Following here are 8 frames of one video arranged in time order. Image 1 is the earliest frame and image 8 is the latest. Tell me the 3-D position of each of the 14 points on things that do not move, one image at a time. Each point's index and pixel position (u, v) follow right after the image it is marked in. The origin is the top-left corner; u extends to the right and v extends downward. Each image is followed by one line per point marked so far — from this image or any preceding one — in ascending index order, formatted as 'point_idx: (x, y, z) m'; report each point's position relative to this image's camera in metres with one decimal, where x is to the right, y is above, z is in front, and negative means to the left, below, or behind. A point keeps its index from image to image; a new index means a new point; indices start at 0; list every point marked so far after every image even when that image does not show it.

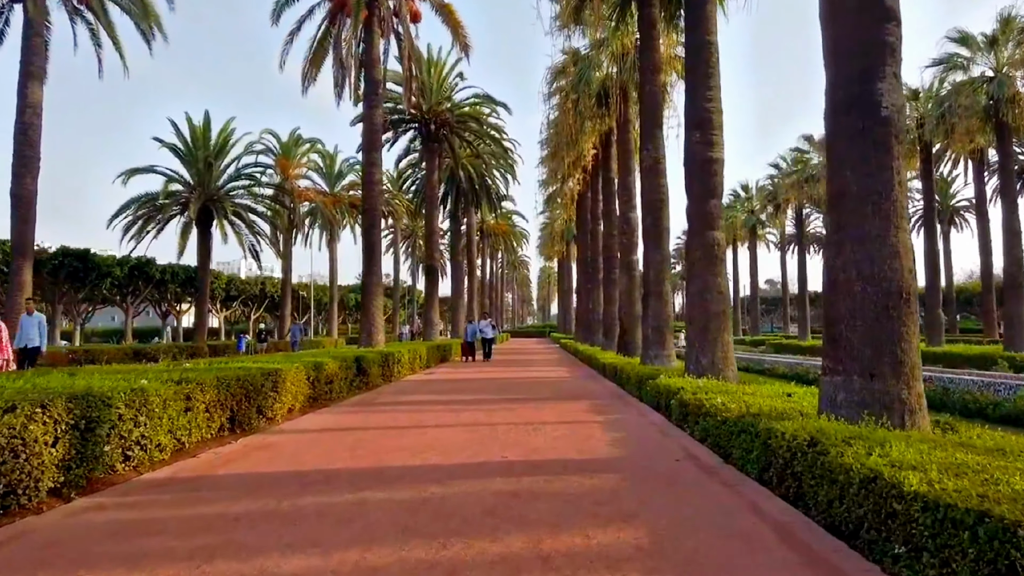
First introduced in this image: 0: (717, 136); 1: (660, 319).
0: (+3.5, +2.6, +13.5) m
1: (+3.5, -0.7, +19.0) m
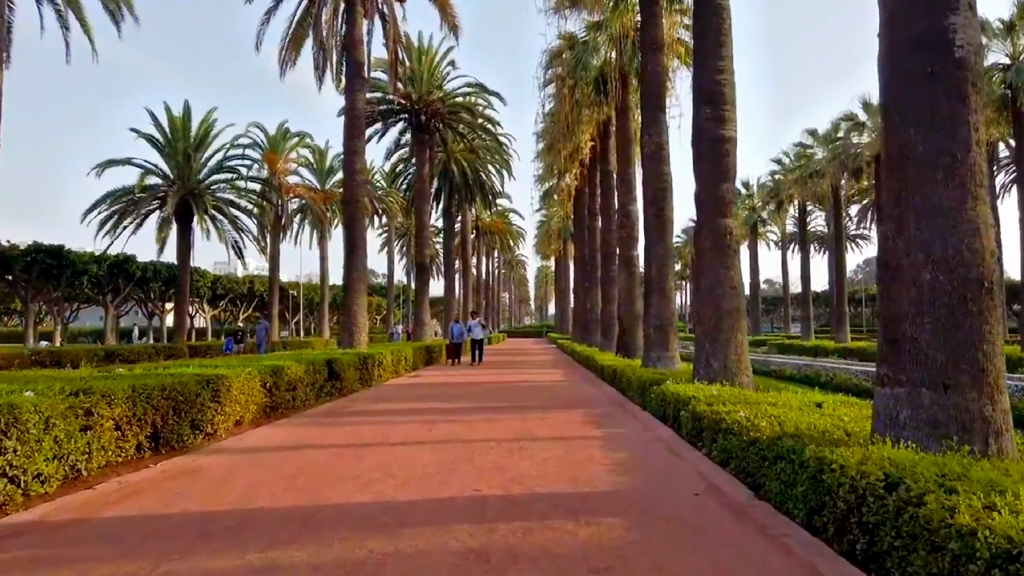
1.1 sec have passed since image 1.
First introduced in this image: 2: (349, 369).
0: (+3.3, +2.7, +12.0) m
1: (+3.3, -0.6, +17.5) m
2: (-3.0, -1.5, +14.6) m
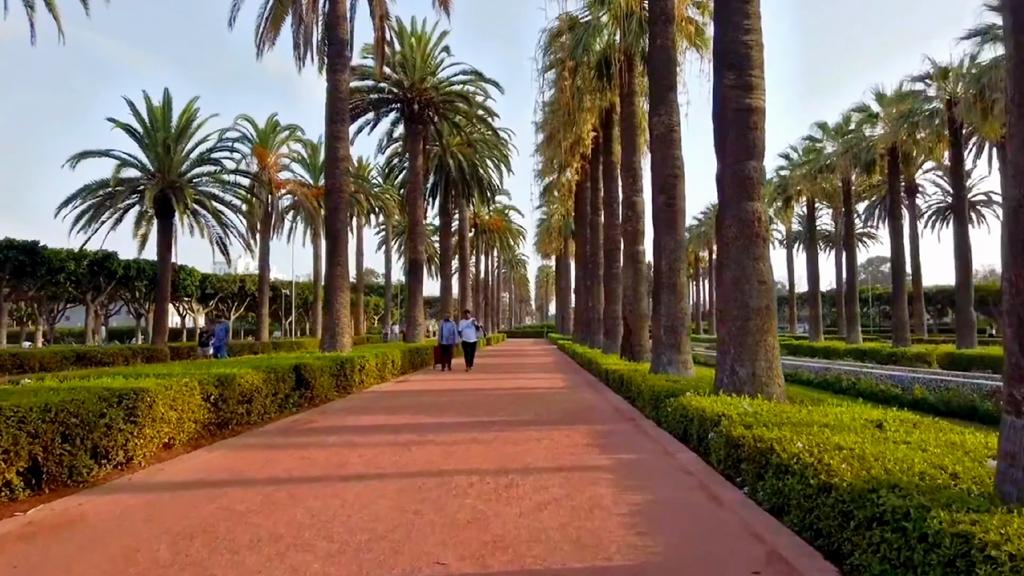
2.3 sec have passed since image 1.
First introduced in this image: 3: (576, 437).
0: (+3.2, +2.7, +10.3) m
1: (+3.2, -0.6, +15.8) m
2: (-3.1, -1.4, +12.9) m
3: (+0.7, -1.6, +8.4) m
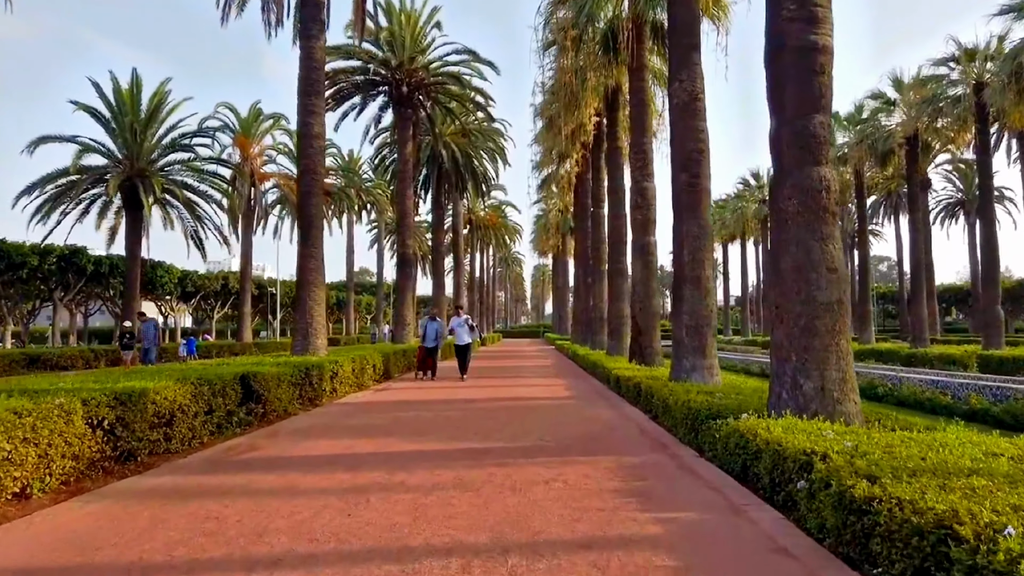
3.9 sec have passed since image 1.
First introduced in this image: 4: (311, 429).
0: (+3.2, +2.9, +8.1) m
1: (+3.2, -0.4, +13.6) m
2: (-3.1, -1.3, +10.6) m
3: (+0.7, -1.5, +6.2) m
4: (-2.5, -1.7, +9.7) m
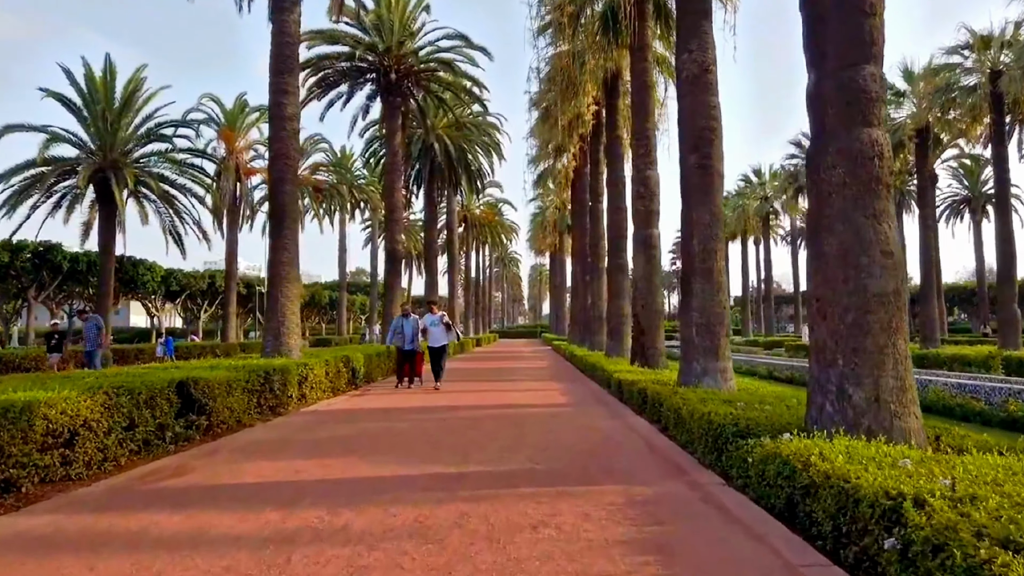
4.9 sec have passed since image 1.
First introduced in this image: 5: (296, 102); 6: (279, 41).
0: (+3.1, +3.0, +6.7) m
1: (+3.0, -0.4, +12.2) m
2: (-3.3, -1.2, +9.2) m
3: (+0.5, -1.4, +4.7) m
4: (-2.6, -1.6, +8.2) m
5: (-4.3, +3.7, +15.7) m
6: (-4.6, +4.9, +15.8) m
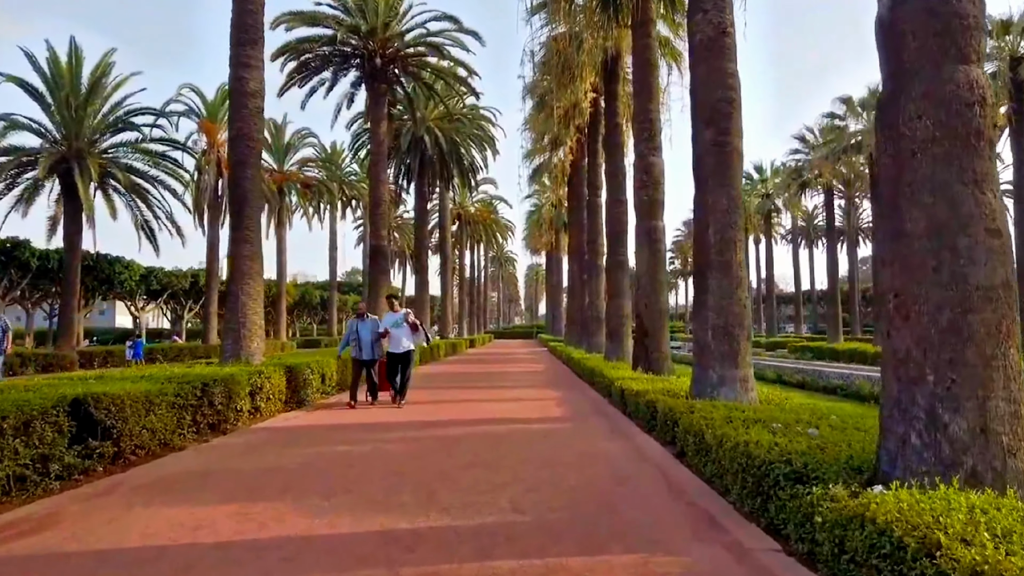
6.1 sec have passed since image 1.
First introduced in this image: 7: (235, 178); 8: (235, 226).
0: (+2.9, +3.0, +5.0) m
1: (+2.8, -0.3, +10.5) m
2: (-3.5, -1.2, +7.5) m
3: (+0.4, -1.3, +3.1) m
4: (-2.8, -1.6, +6.6) m
5: (-4.5, +3.8, +14.1) m
6: (-4.8, +5.0, +14.1) m
7: (-4.9, +1.9, +13.9) m
8: (-4.8, +1.1, +13.8) m
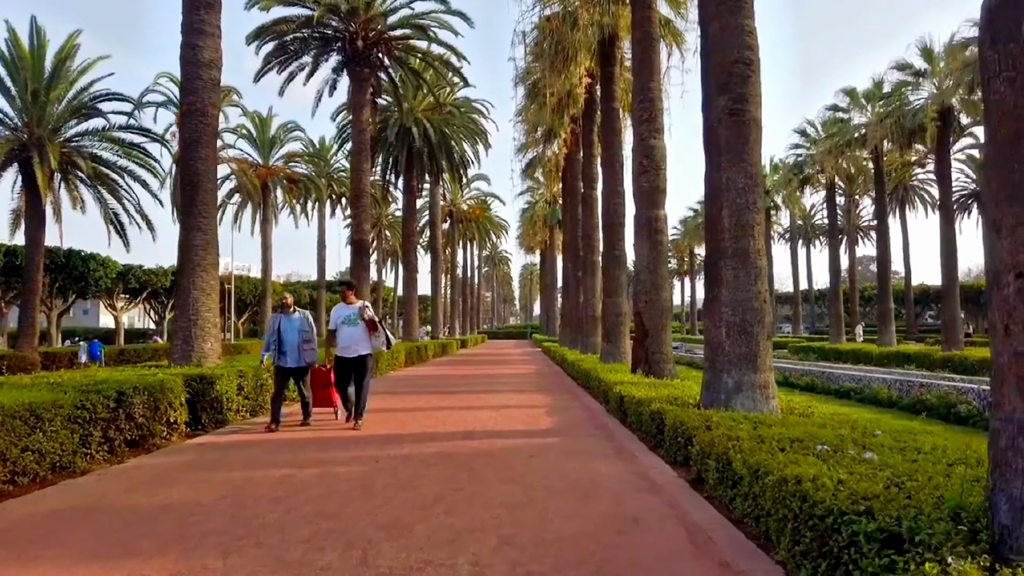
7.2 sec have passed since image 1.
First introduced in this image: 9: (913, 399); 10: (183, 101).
0: (+2.7, +3.1, +3.6) m
1: (+2.6, -0.2, +9.1) m
2: (-3.6, -1.1, +6.0) m
3: (+0.2, -1.2, +1.6) m
4: (-2.9, -1.5, +5.1) m
5: (-4.7, +3.9, +12.6) m
6: (-5.0, +5.1, +12.6) m
7: (-5.1, +2.0, +12.4) m
8: (-5.1, +1.2, +12.3) m
9: (+8.2, -2.1, +15.5) m
10: (-5.2, +3.0, +12.6) m
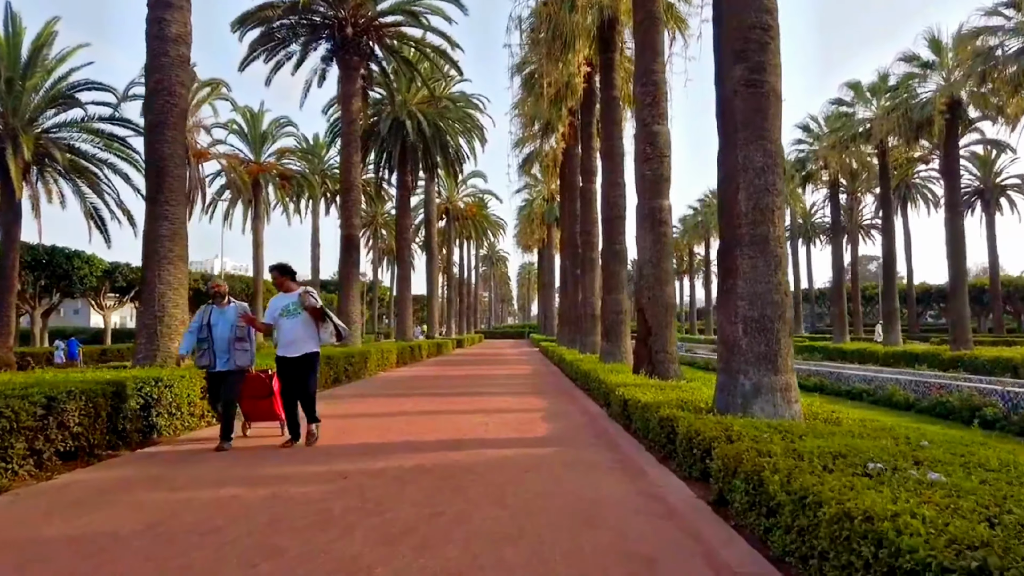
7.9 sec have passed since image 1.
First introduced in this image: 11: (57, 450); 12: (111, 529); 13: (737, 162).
0: (+2.7, +3.2, +2.6) m
1: (+2.6, -0.1, +8.1) m
2: (-3.7, -1.0, +5.0) m
3: (+0.2, -1.1, +0.6) m
4: (-3.0, -1.4, +4.1) m
5: (-4.8, +3.9, +11.6) m
6: (-5.1, +5.2, +11.6) m
7: (-5.2, +2.1, +11.4) m
8: (-5.2, +1.3, +11.3) m
9: (+8.1, -2.0, +14.5) m
10: (-5.3, +3.1, +11.6) m
11: (-3.7, -1.3, +6.5) m
12: (-2.4, -1.4, +4.7) m
13: (+2.3, +1.3, +8.3) m
